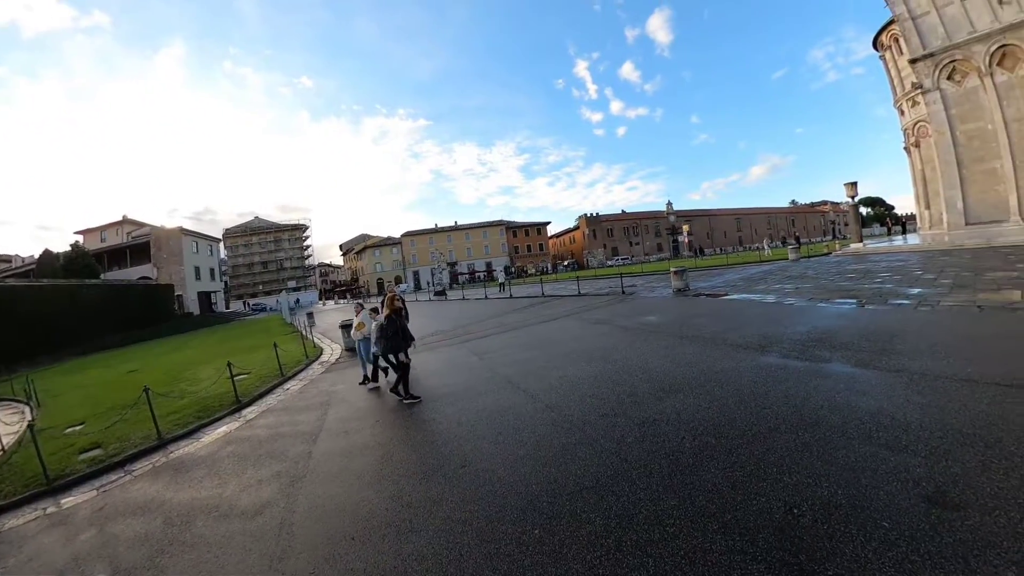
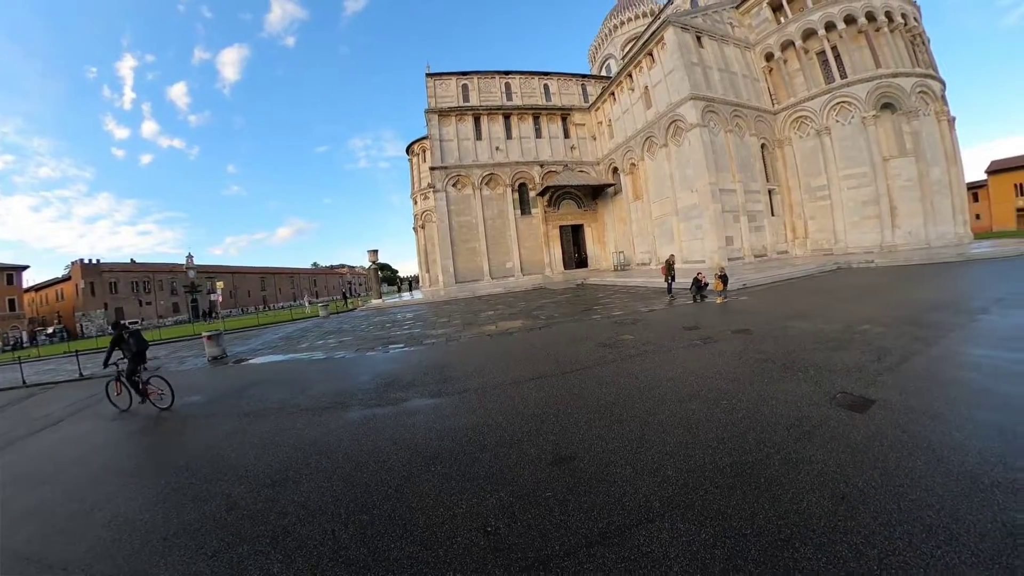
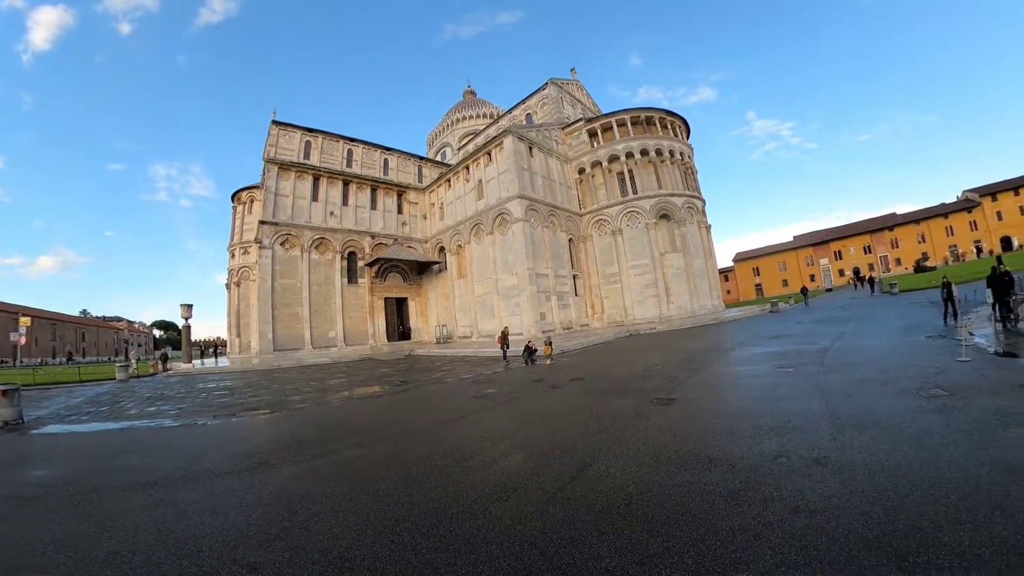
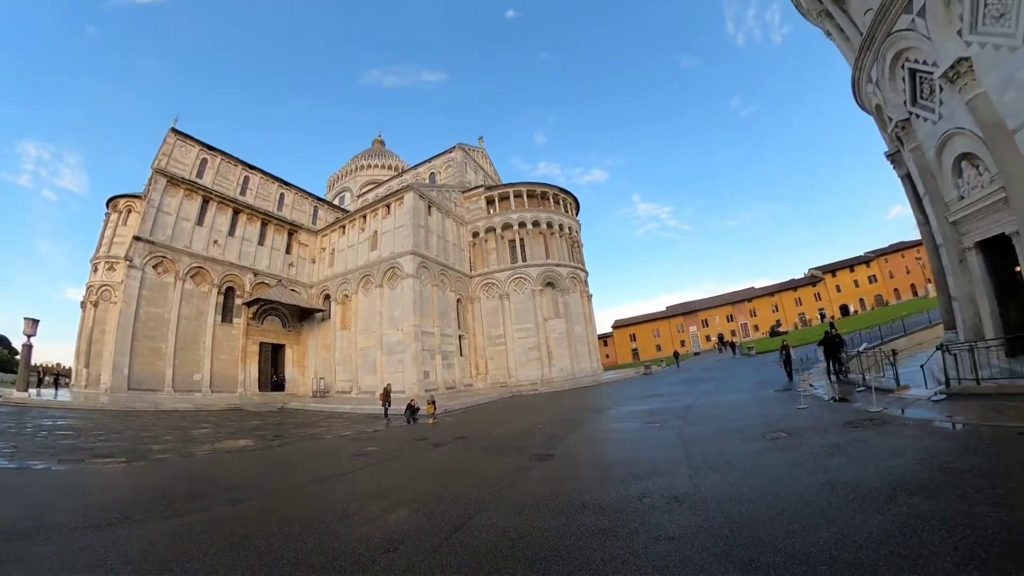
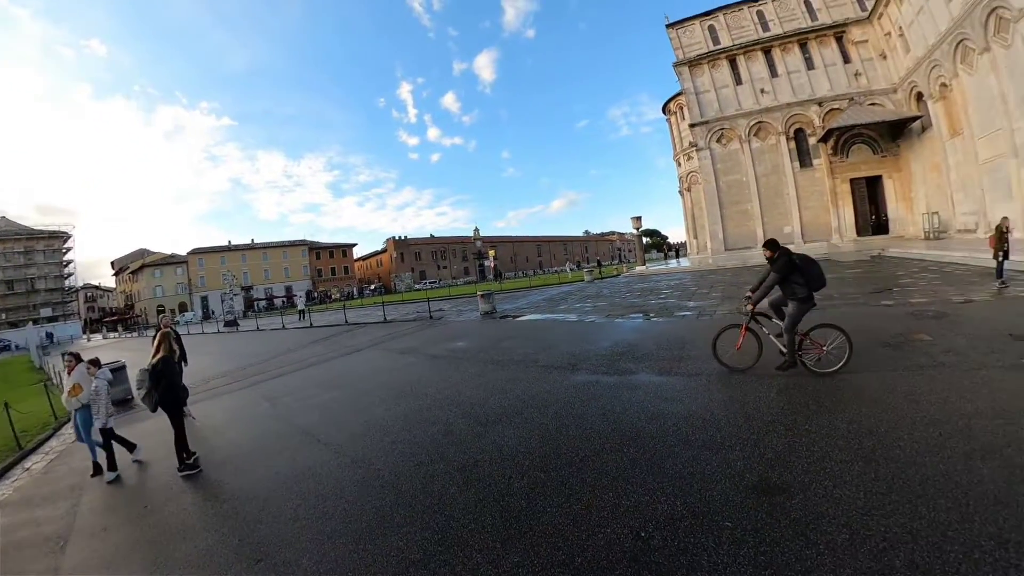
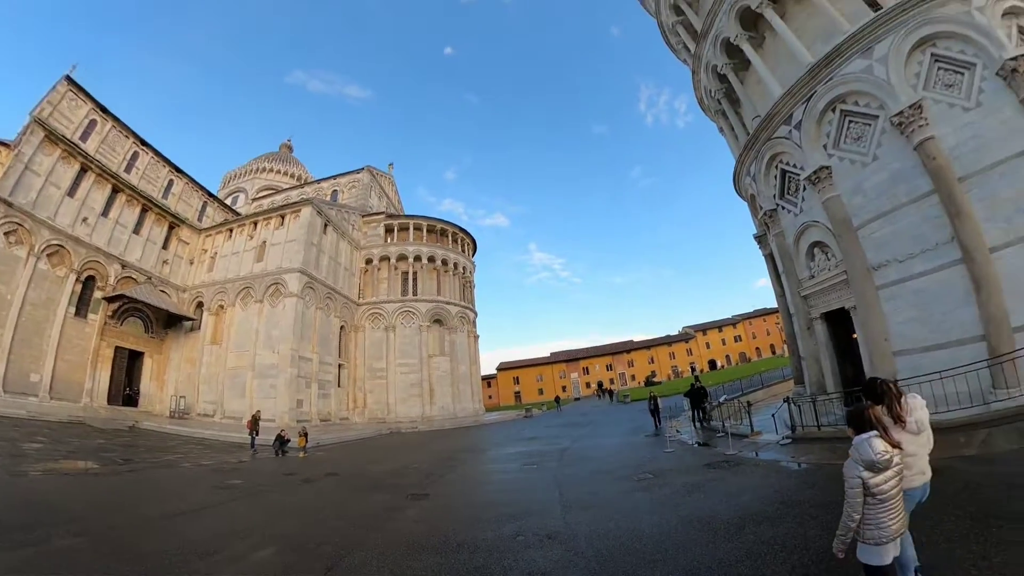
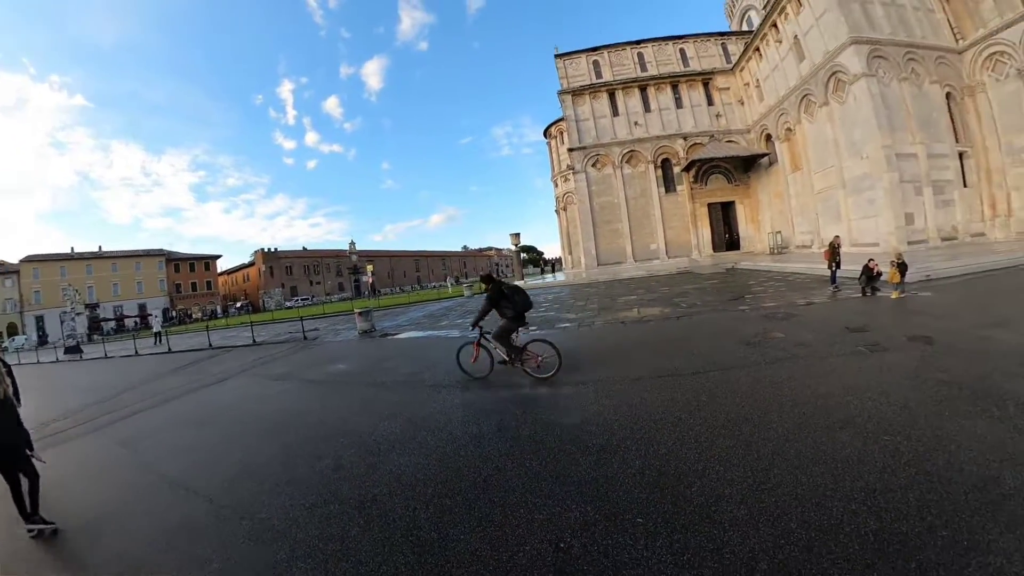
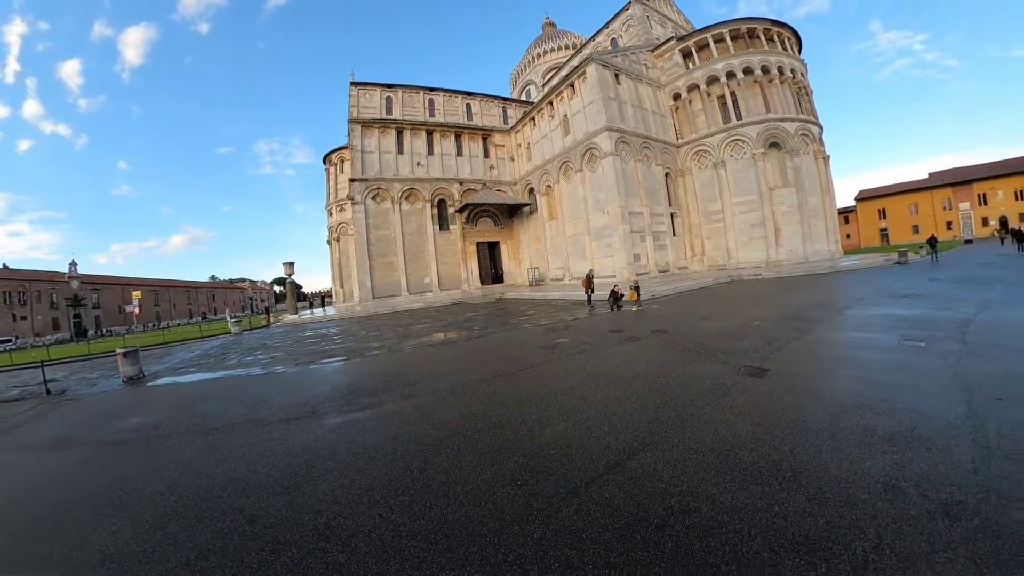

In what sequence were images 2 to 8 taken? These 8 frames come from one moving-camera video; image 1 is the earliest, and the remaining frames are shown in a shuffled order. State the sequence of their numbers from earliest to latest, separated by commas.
5, 7, 2, 8, 3, 4, 6
